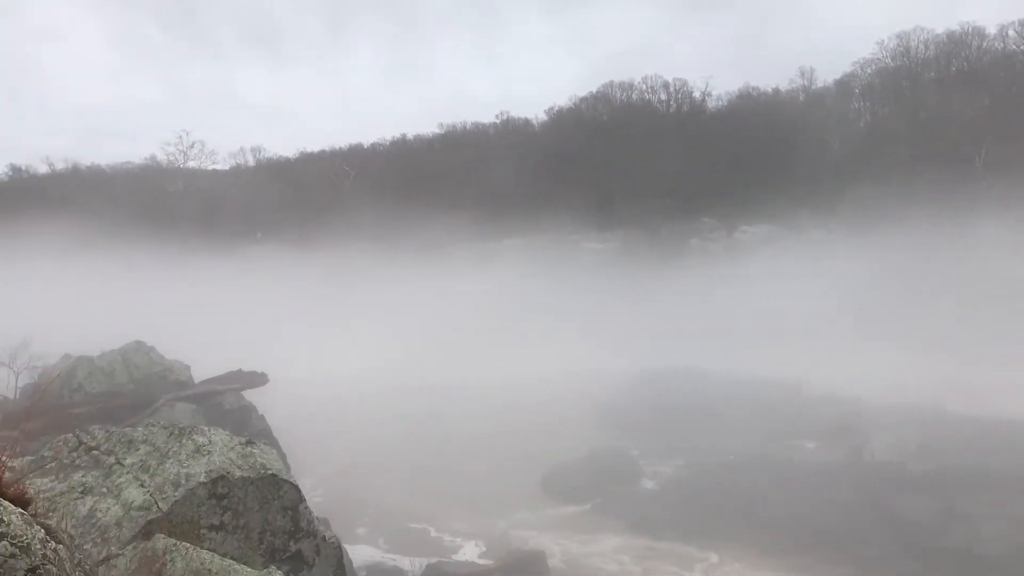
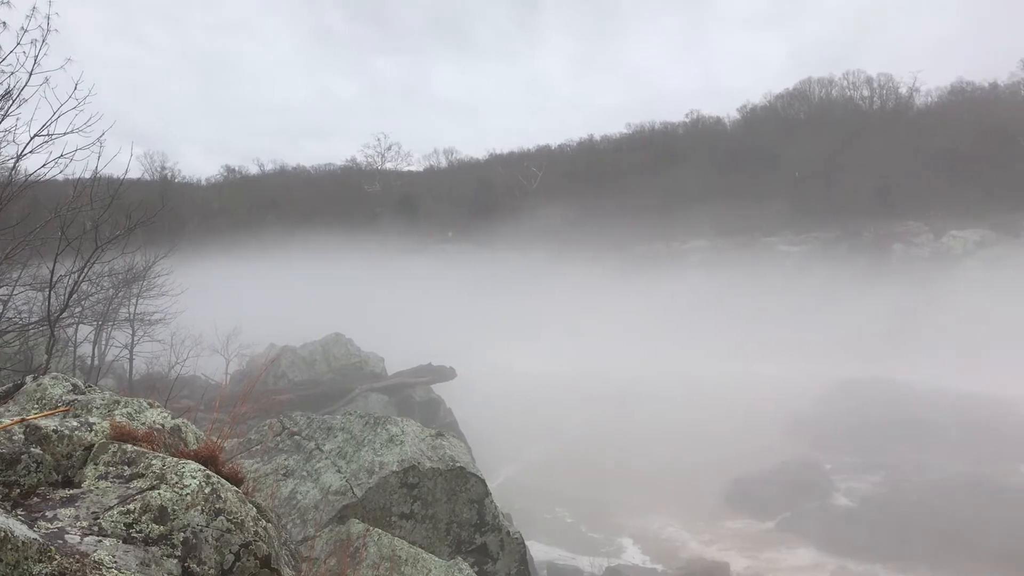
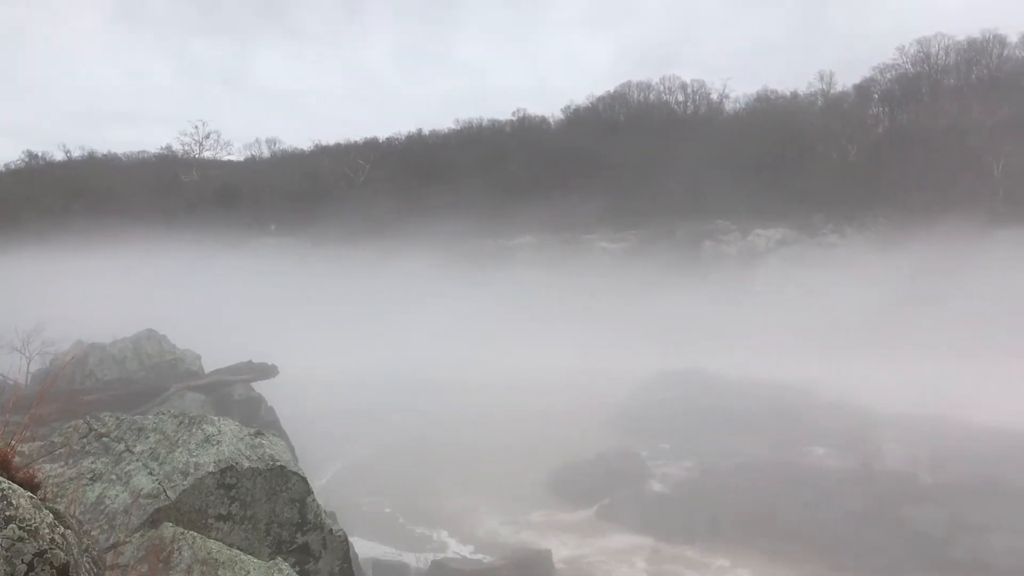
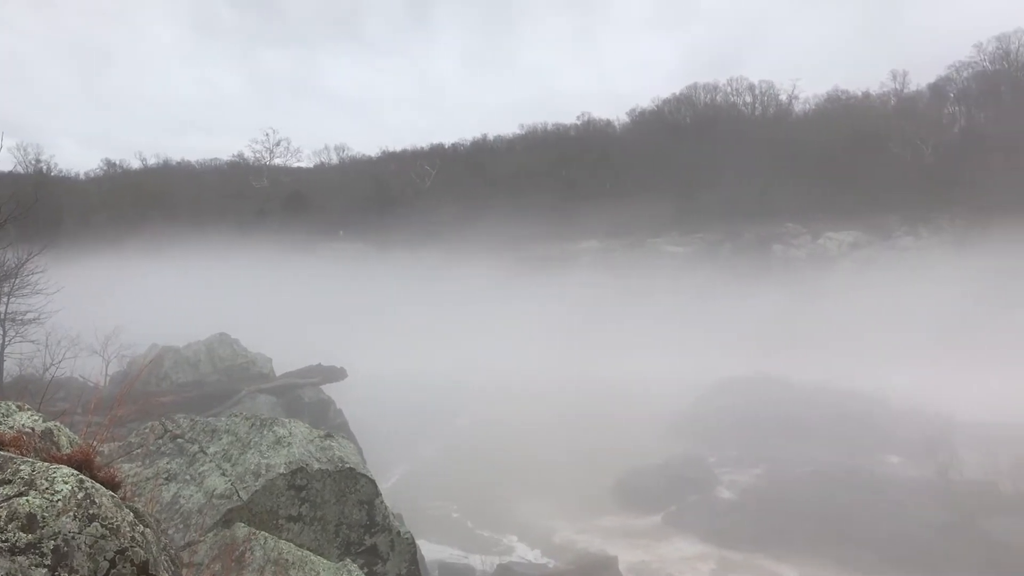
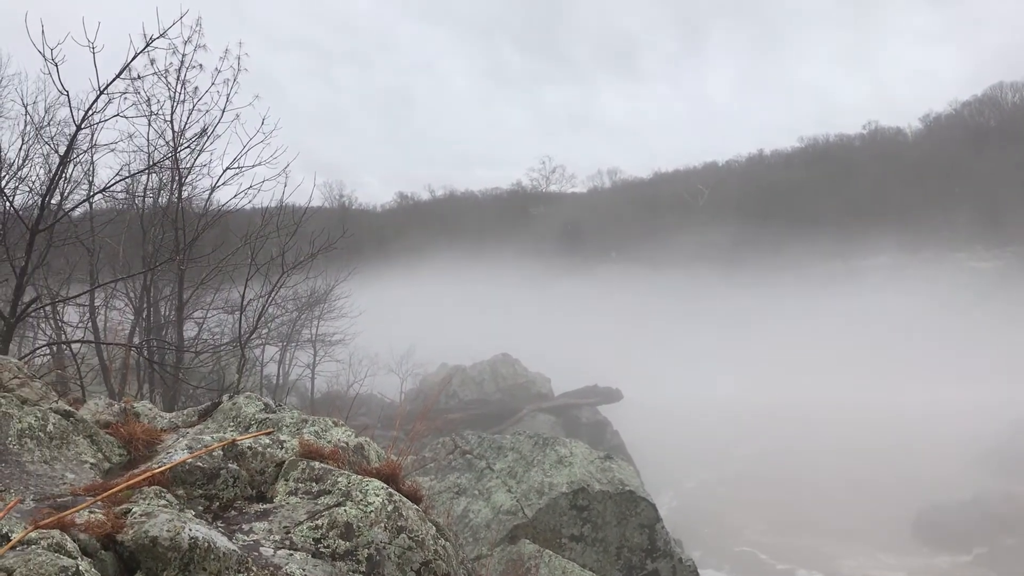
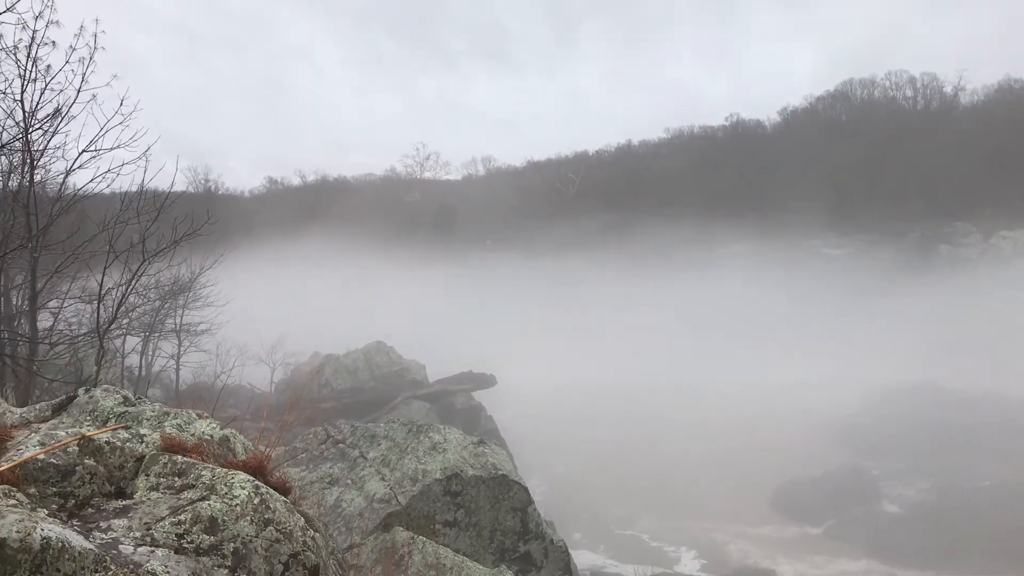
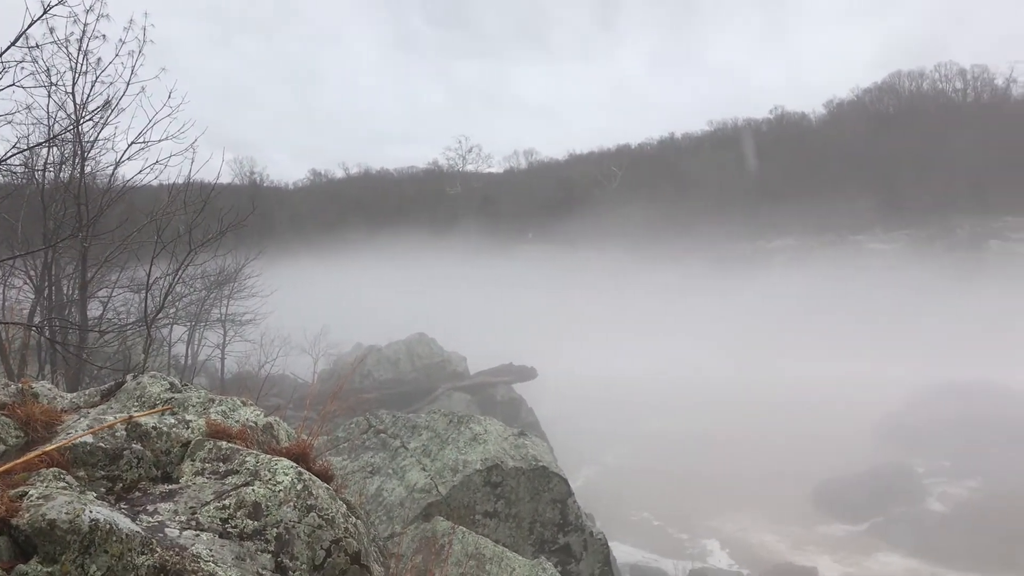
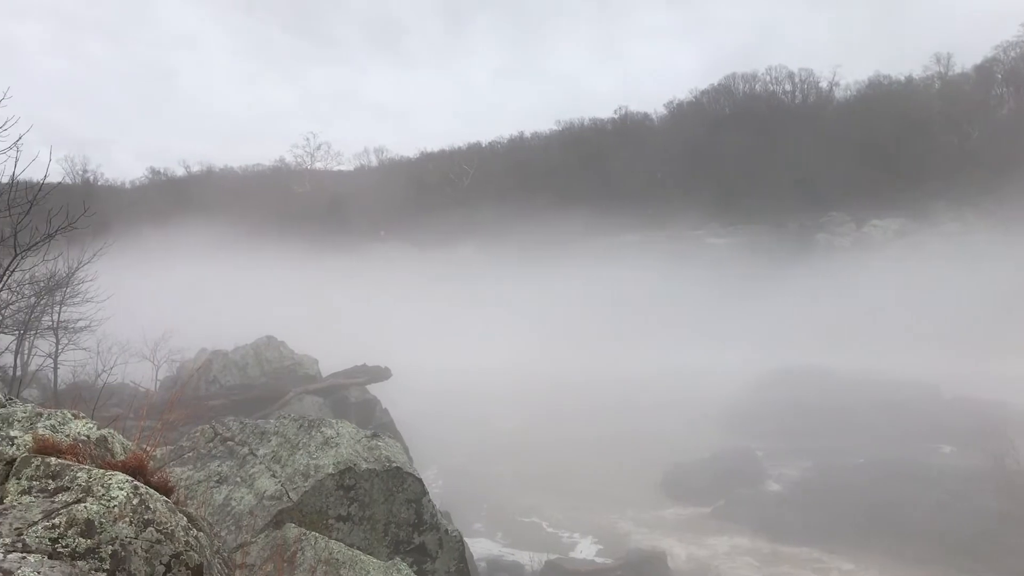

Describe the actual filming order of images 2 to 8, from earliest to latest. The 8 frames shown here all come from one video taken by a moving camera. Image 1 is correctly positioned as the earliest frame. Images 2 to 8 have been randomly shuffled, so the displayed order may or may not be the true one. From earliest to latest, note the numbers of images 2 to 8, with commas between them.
8, 6, 5, 7, 2, 4, 3
